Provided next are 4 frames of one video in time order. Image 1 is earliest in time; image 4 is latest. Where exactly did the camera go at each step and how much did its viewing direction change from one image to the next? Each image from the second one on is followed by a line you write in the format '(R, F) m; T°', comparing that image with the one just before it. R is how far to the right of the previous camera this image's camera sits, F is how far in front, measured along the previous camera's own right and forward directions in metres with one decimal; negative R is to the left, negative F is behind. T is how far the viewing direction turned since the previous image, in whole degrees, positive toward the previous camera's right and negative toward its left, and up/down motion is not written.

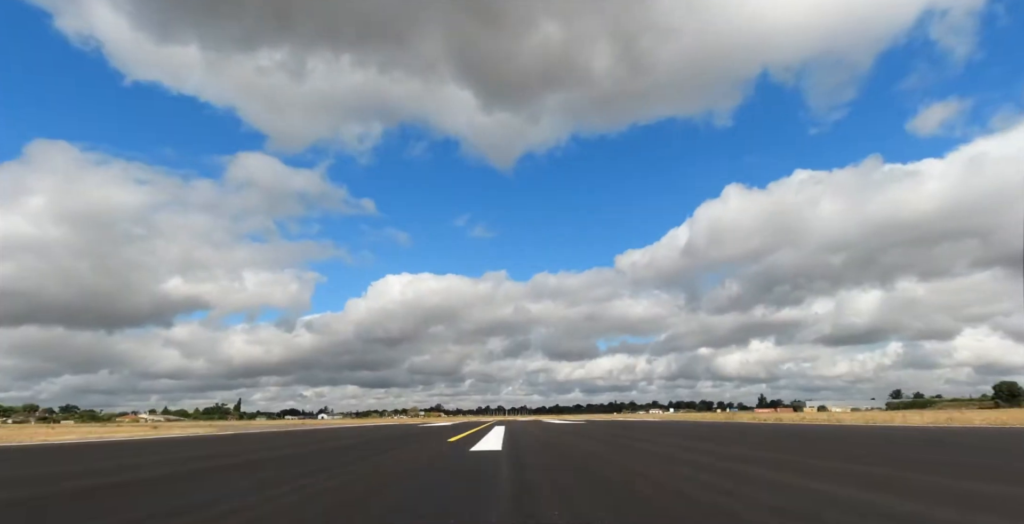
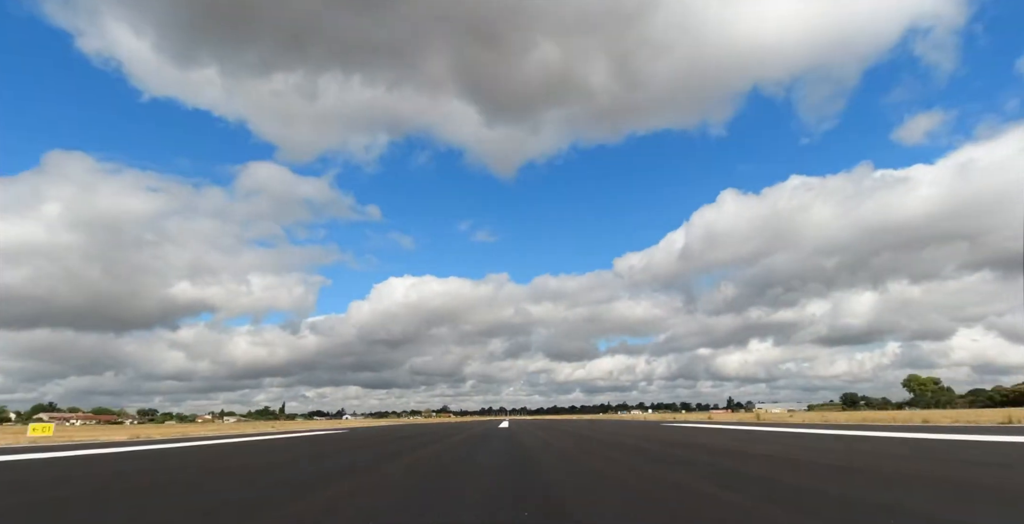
(0.0, -0.9) m; 0°
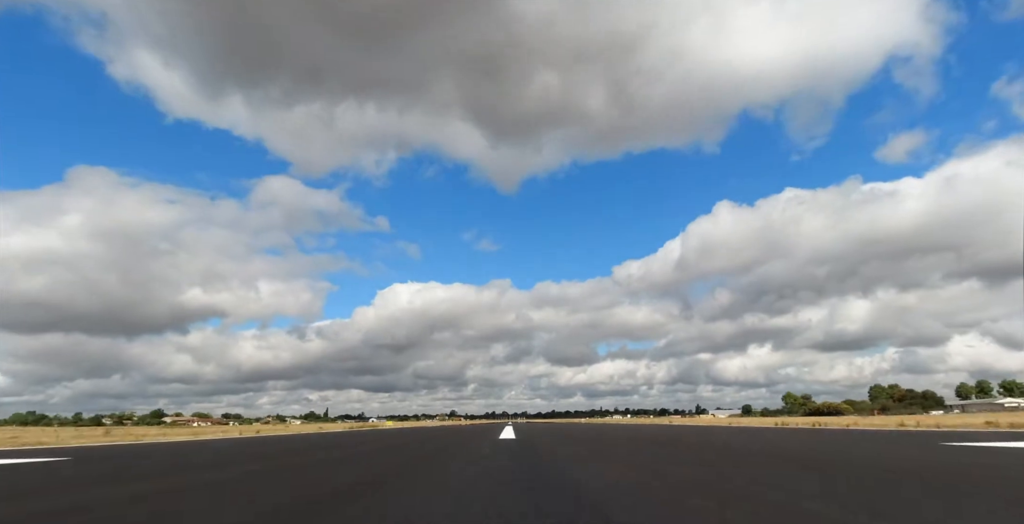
(0.0, -1.2) m; 0°
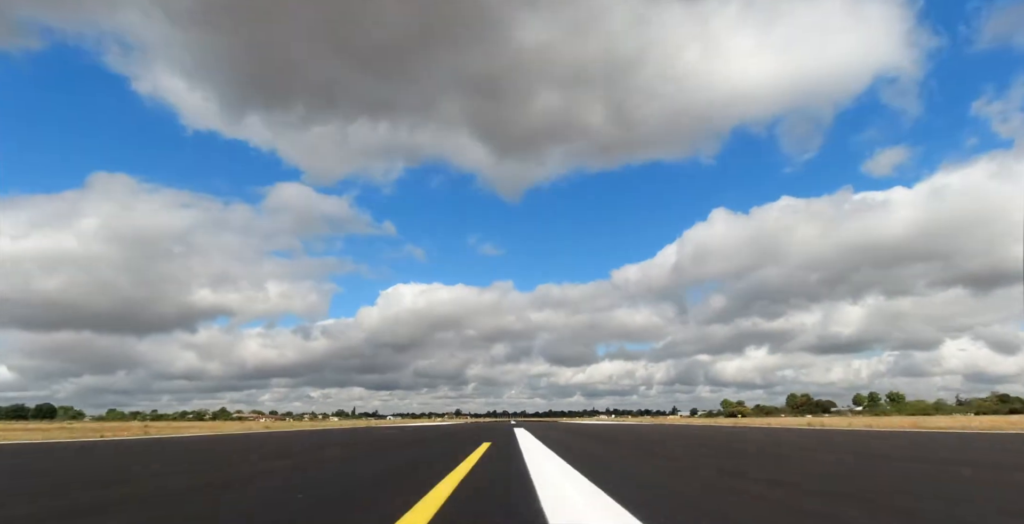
(-0.1, -1.2) m; 0°
